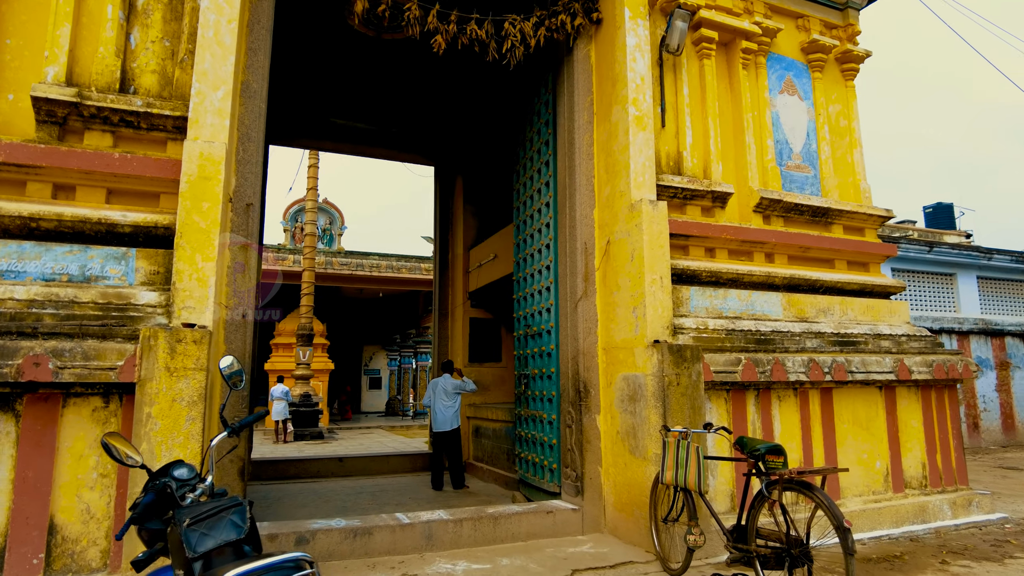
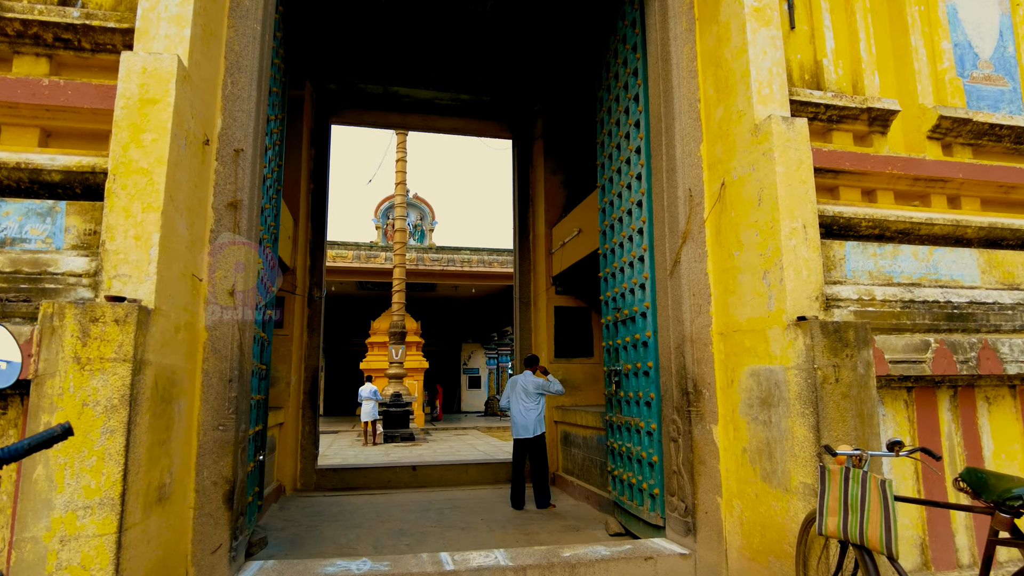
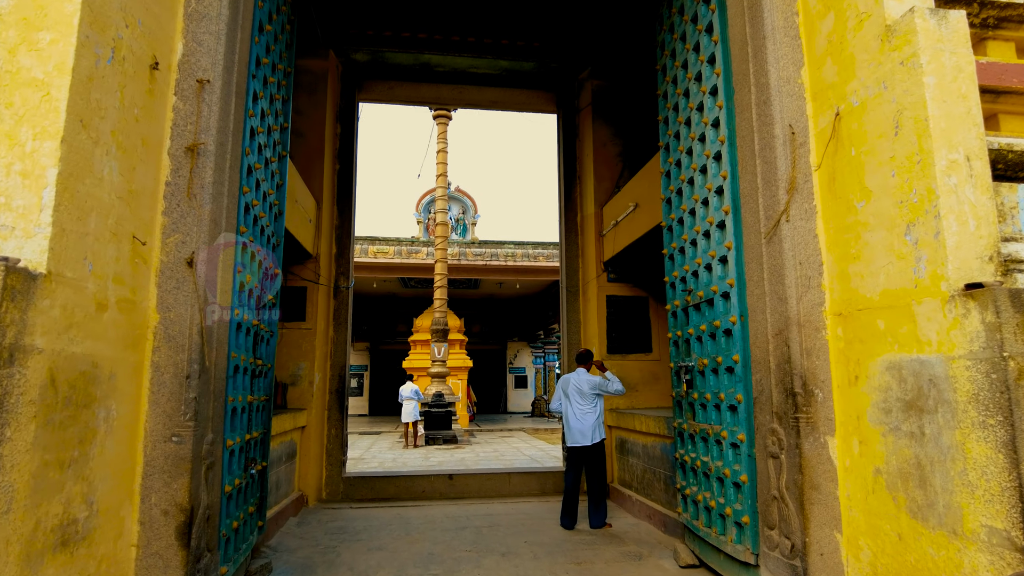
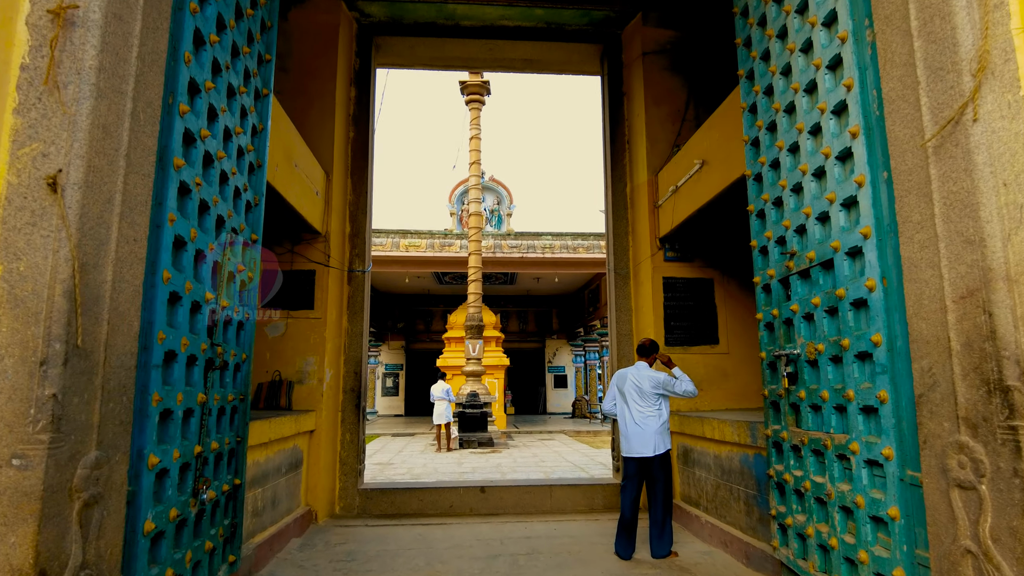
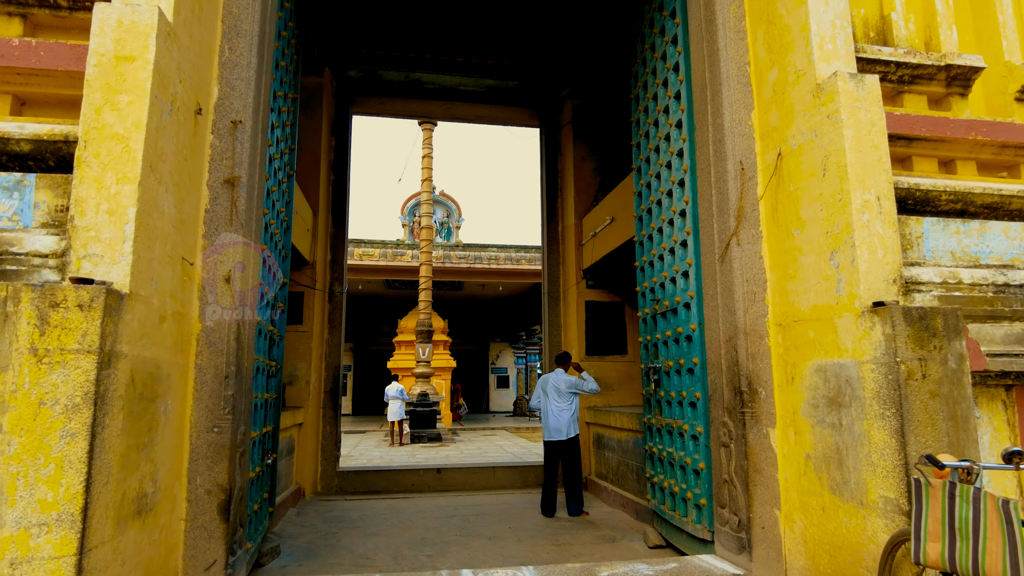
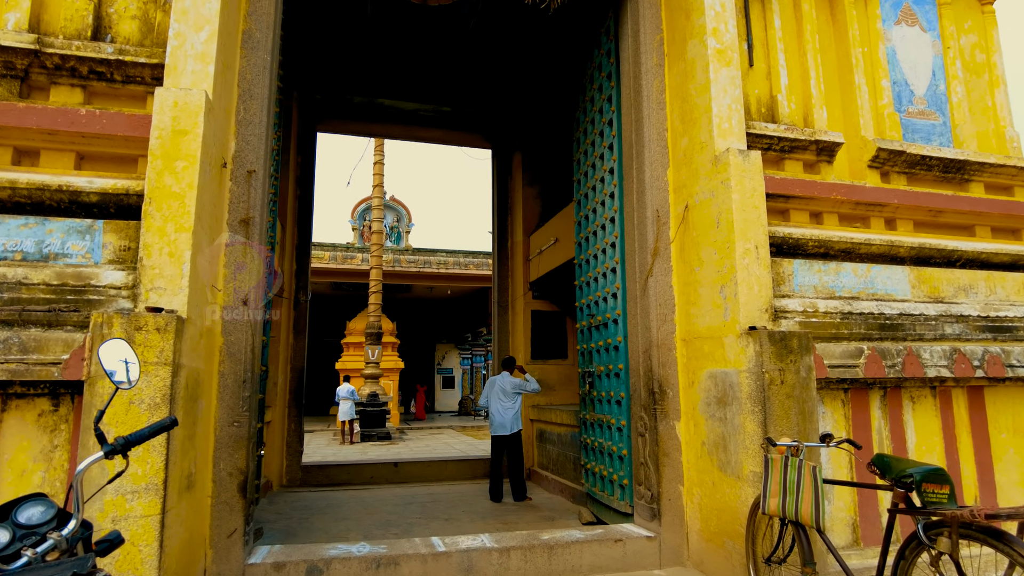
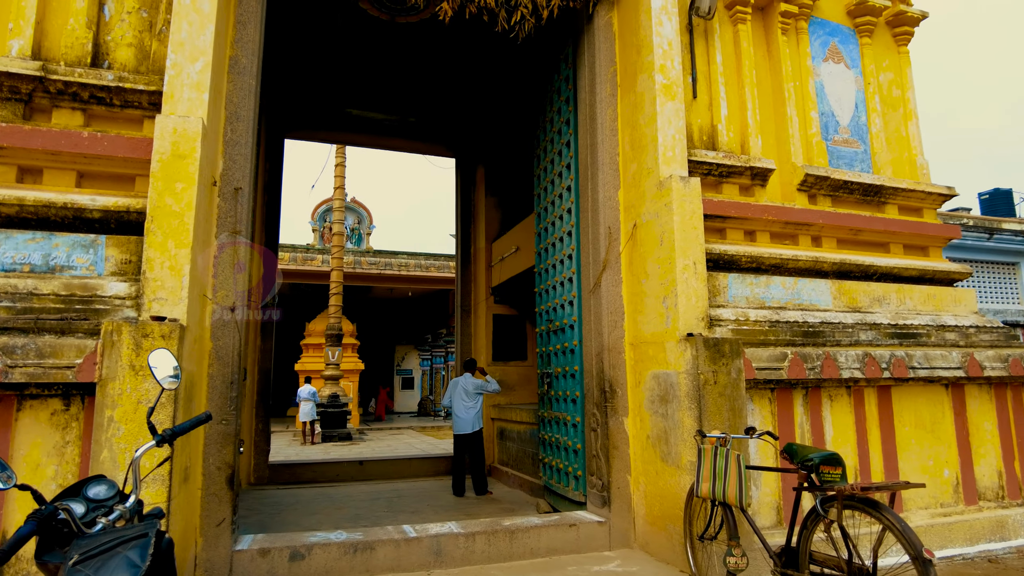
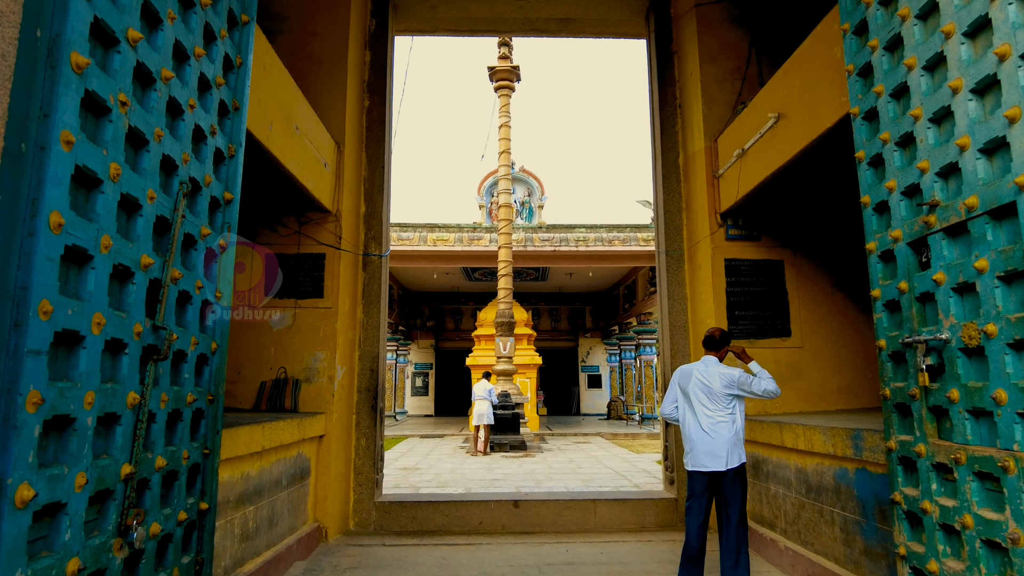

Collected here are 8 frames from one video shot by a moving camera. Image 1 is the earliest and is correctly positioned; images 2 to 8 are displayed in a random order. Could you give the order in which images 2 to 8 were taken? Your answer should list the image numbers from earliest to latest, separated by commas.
7, 6, 2, 5, 3, 4, 8
